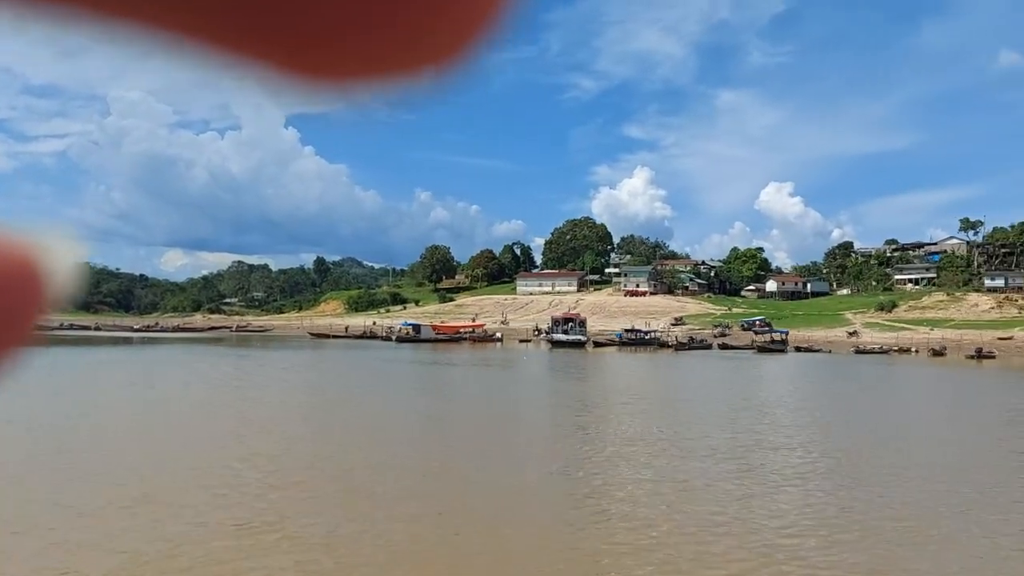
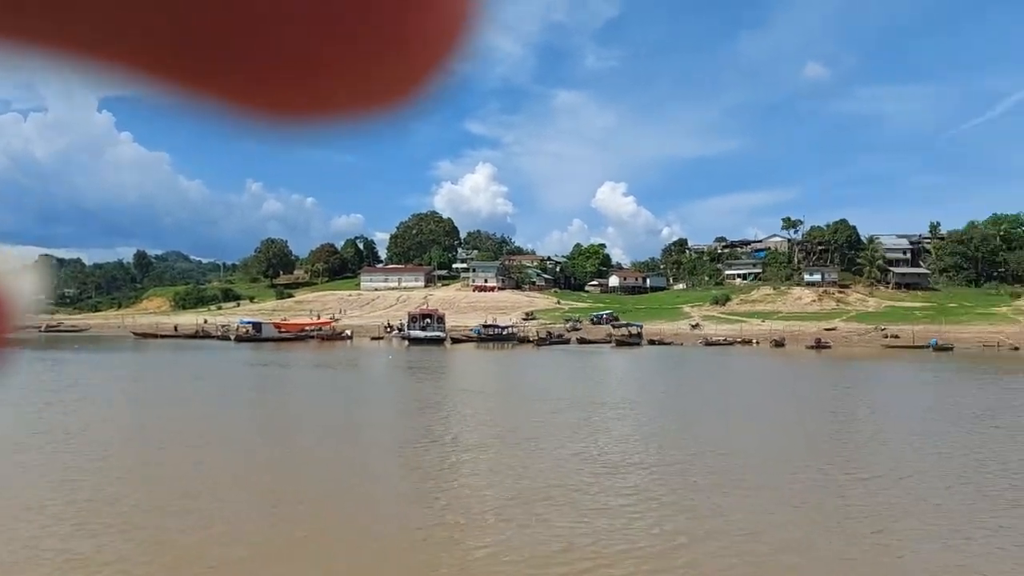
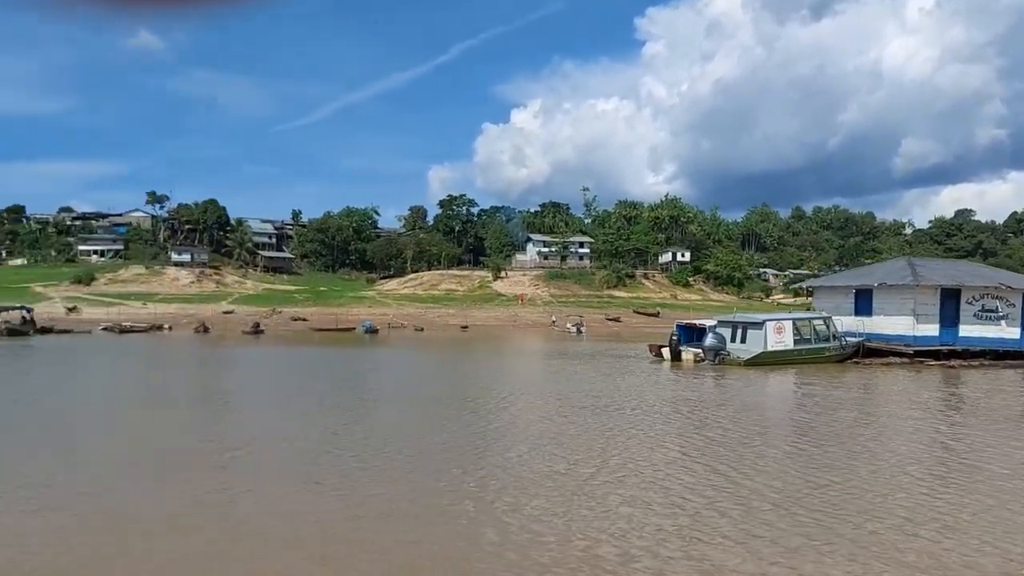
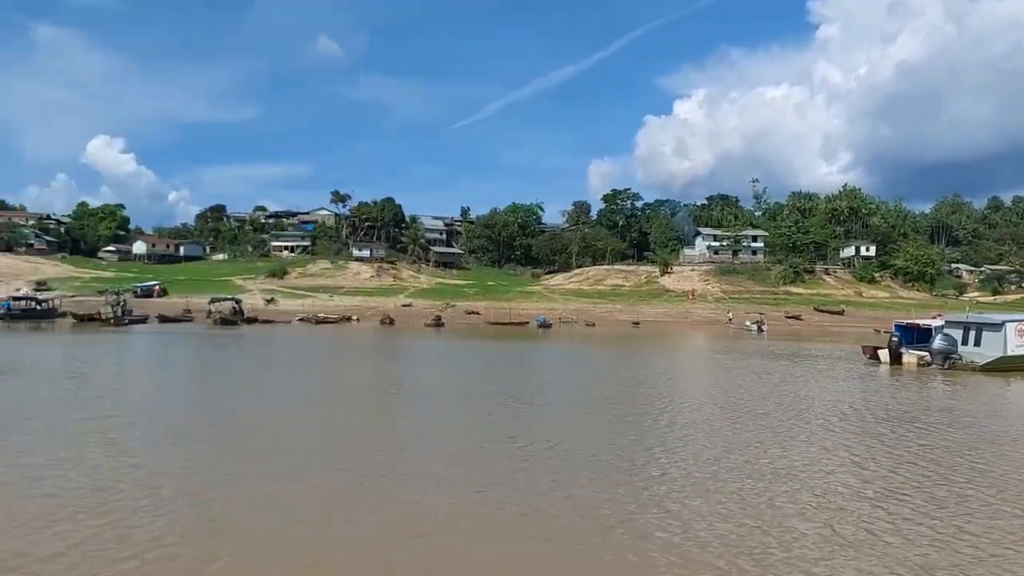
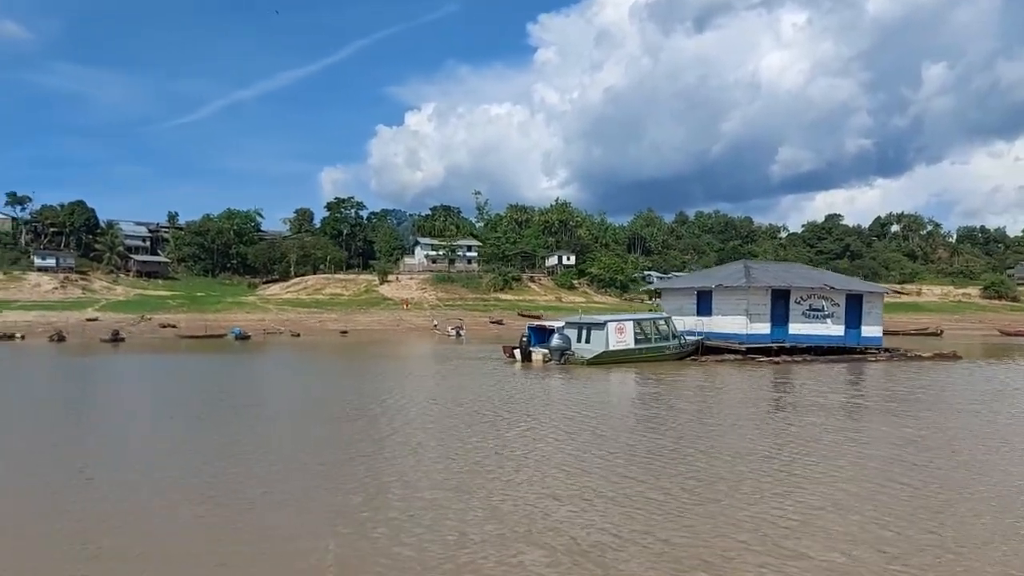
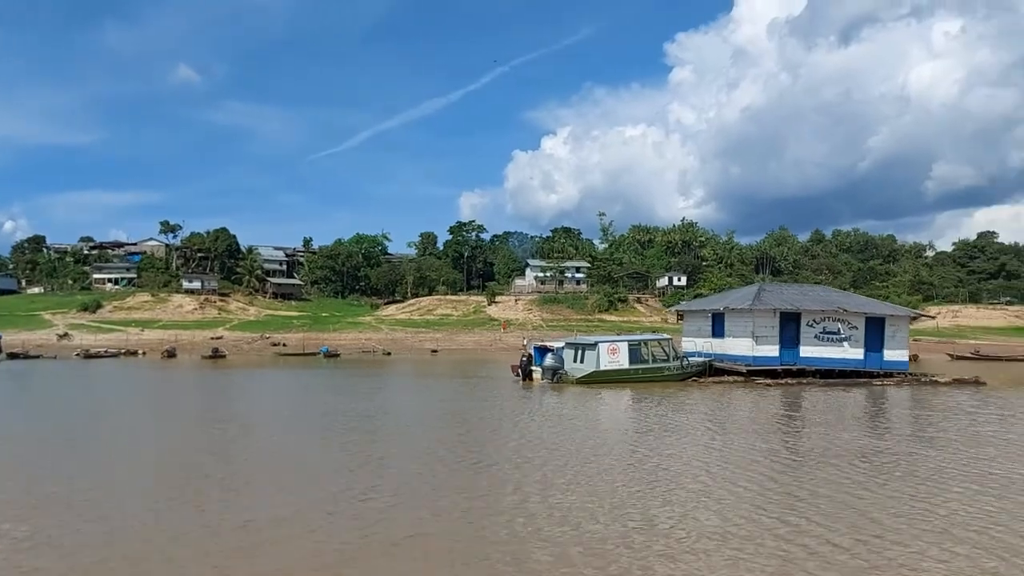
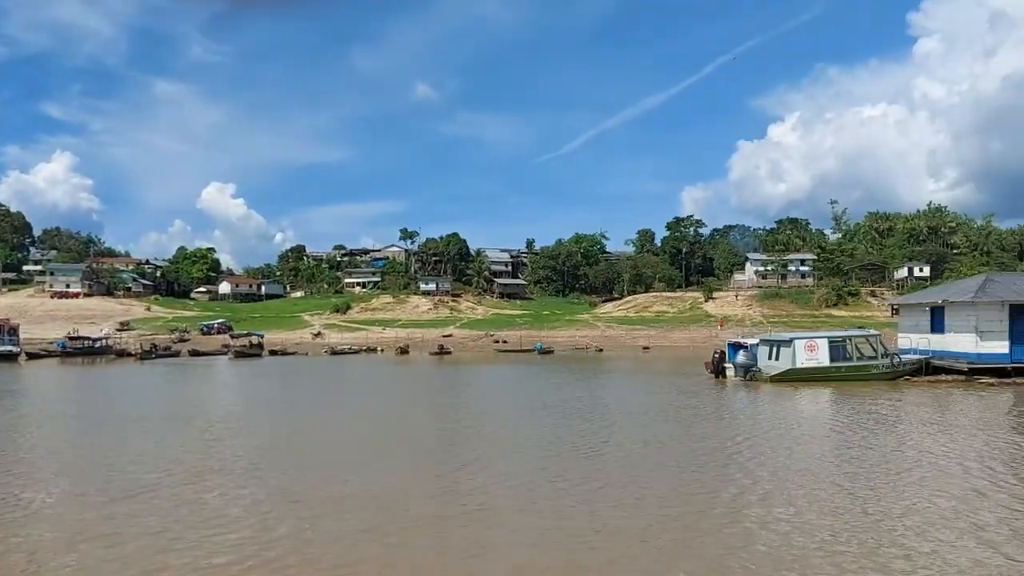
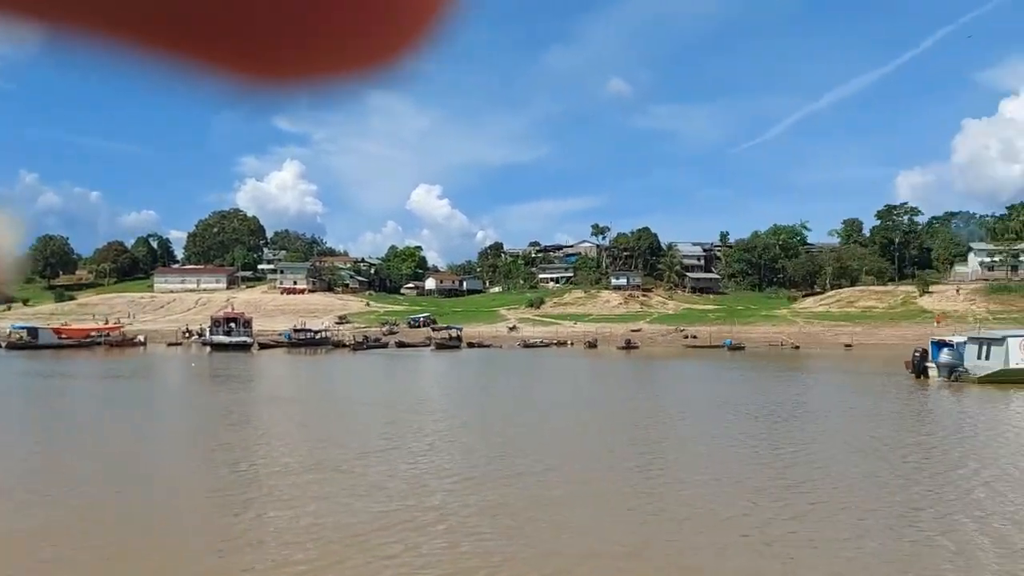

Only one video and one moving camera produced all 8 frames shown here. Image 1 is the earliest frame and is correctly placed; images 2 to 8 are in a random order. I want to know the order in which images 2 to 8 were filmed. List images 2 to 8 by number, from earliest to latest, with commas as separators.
2, 8, 7, 6, 5, 3, 4
